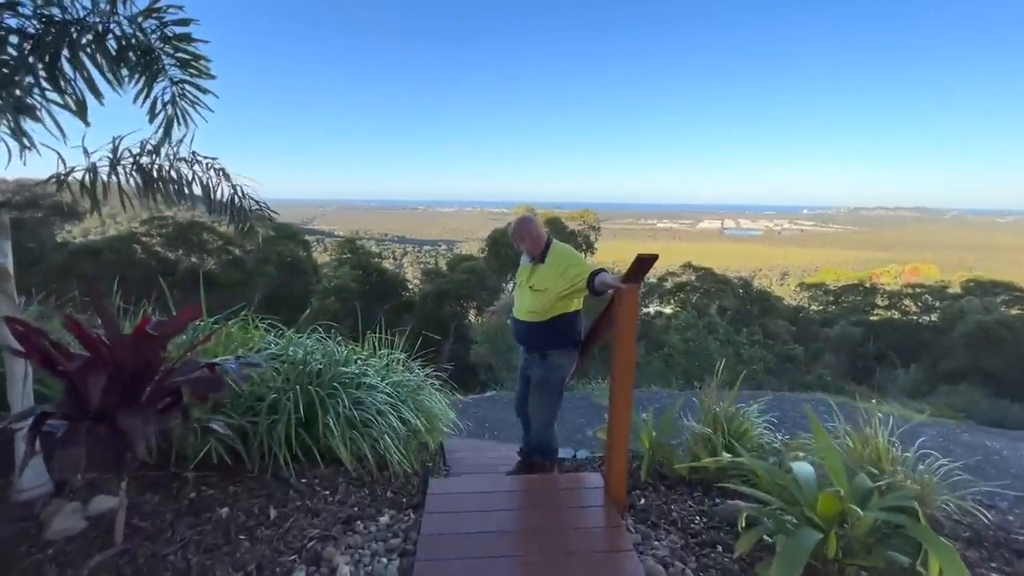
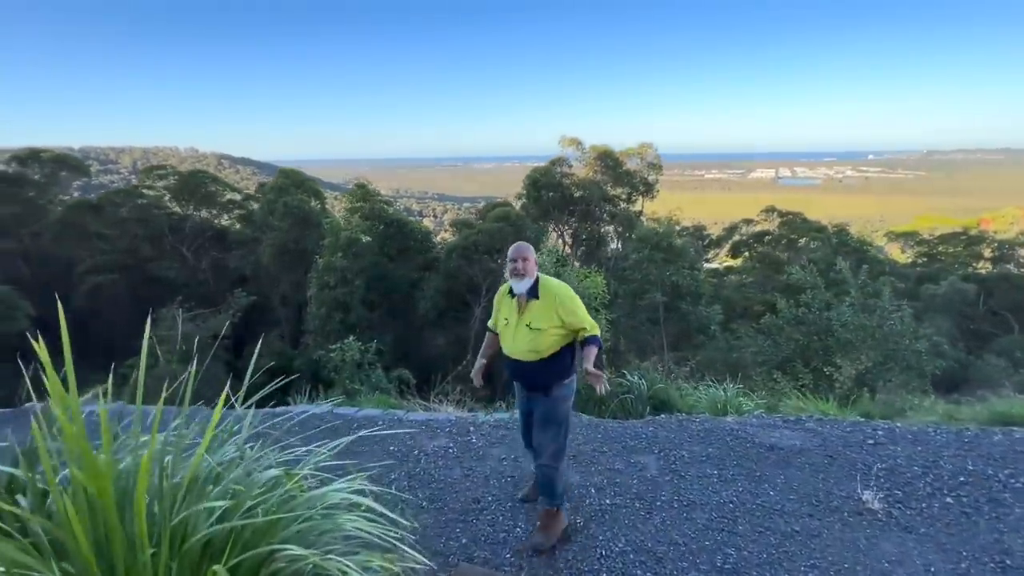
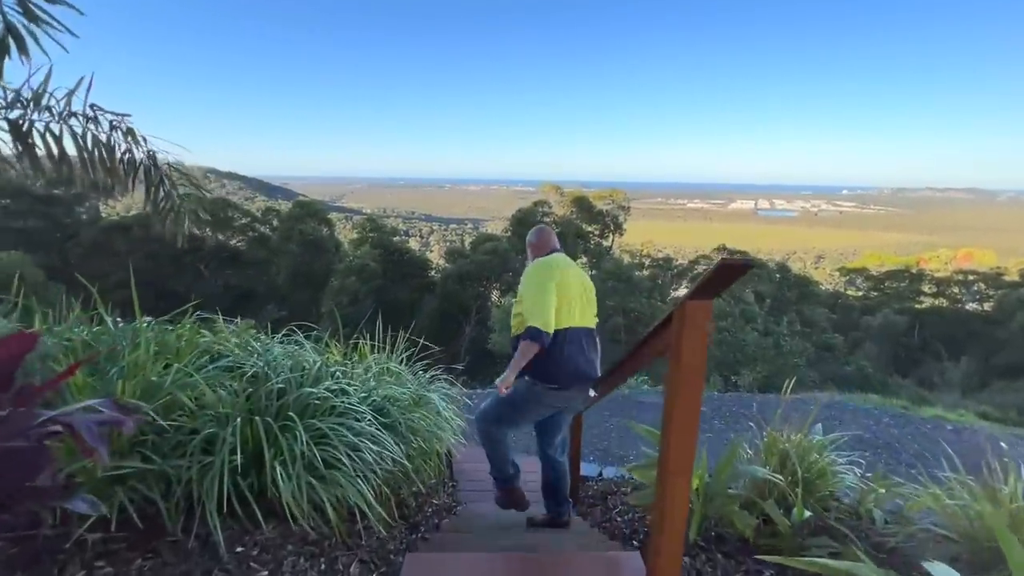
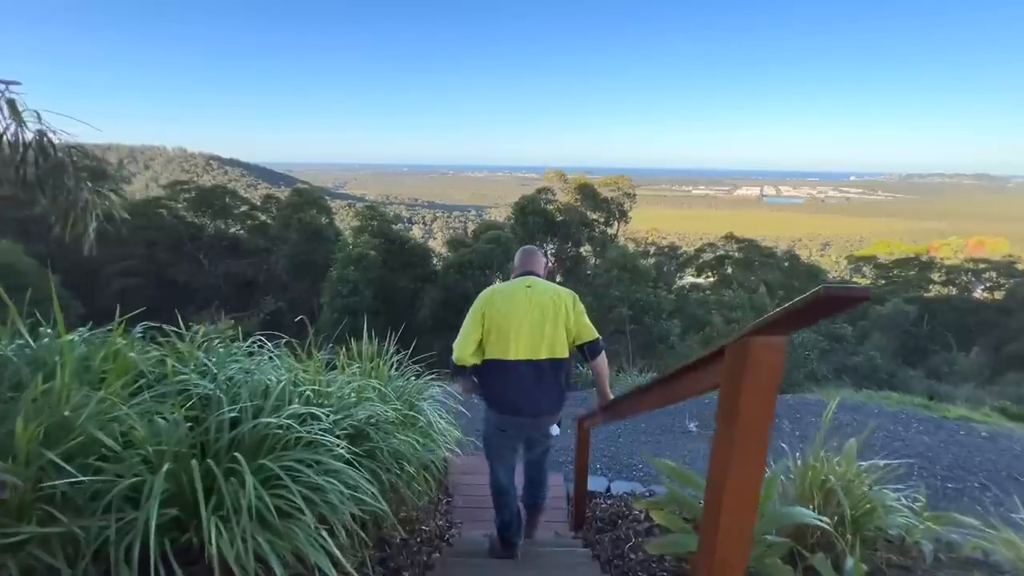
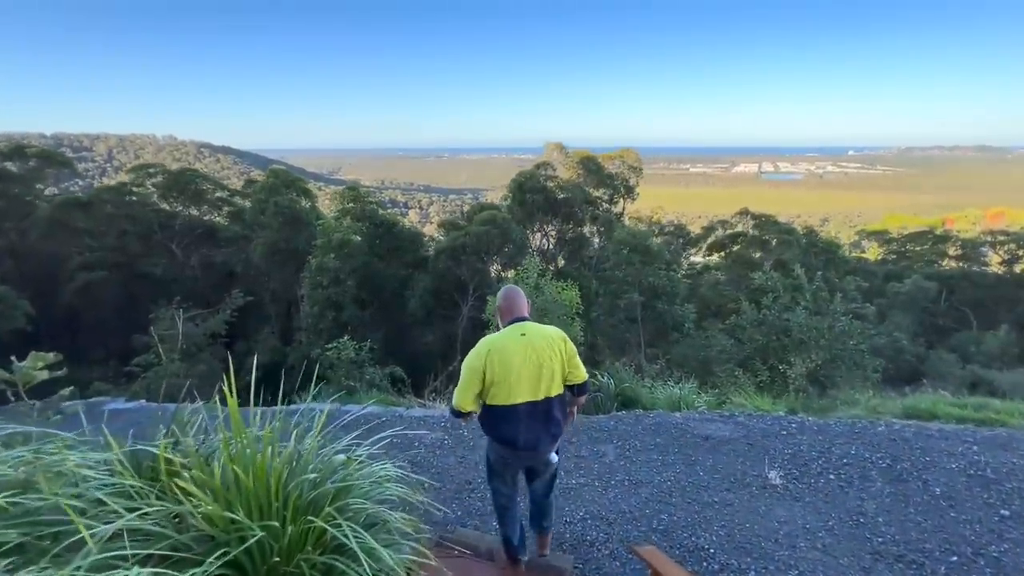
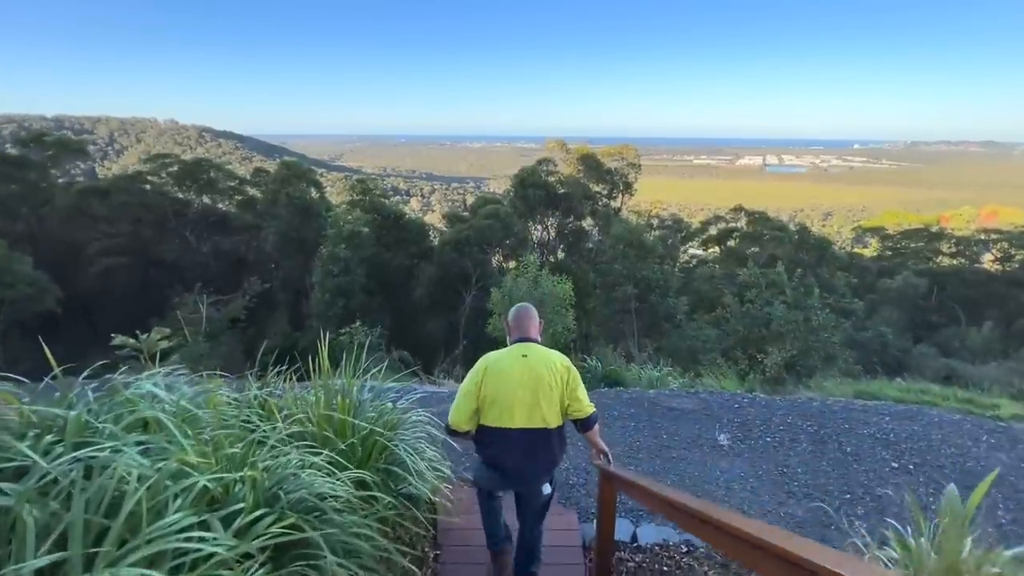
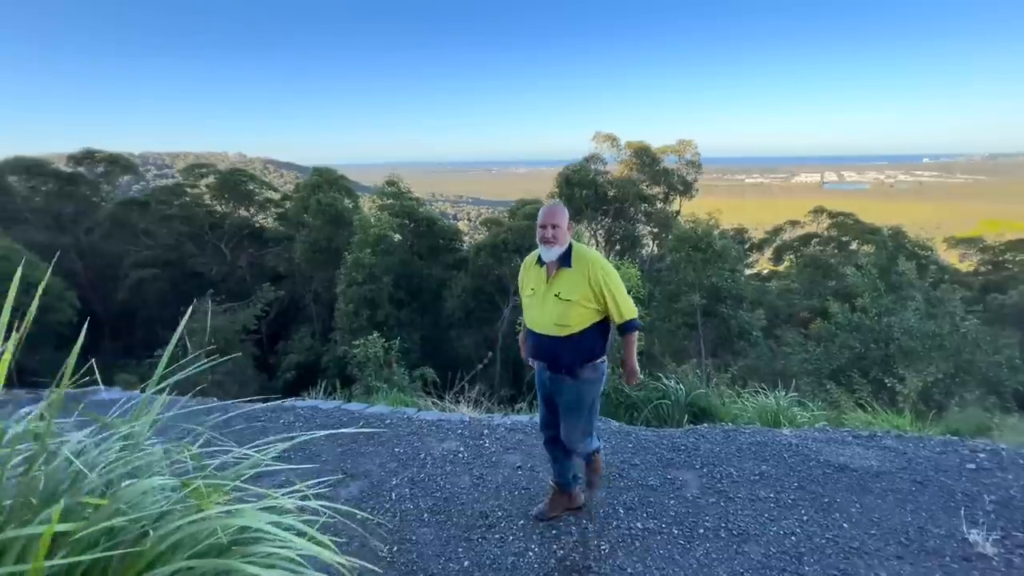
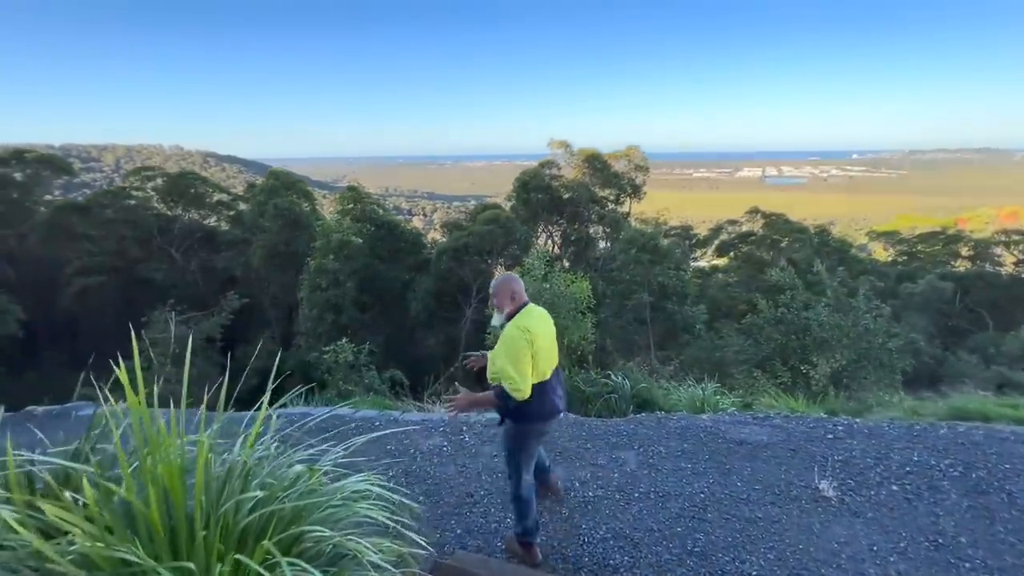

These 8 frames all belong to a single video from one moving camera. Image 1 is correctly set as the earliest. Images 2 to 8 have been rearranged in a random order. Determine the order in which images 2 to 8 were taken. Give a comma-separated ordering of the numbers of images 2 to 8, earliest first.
3, 4, 6, 5, 8, 2, 7
